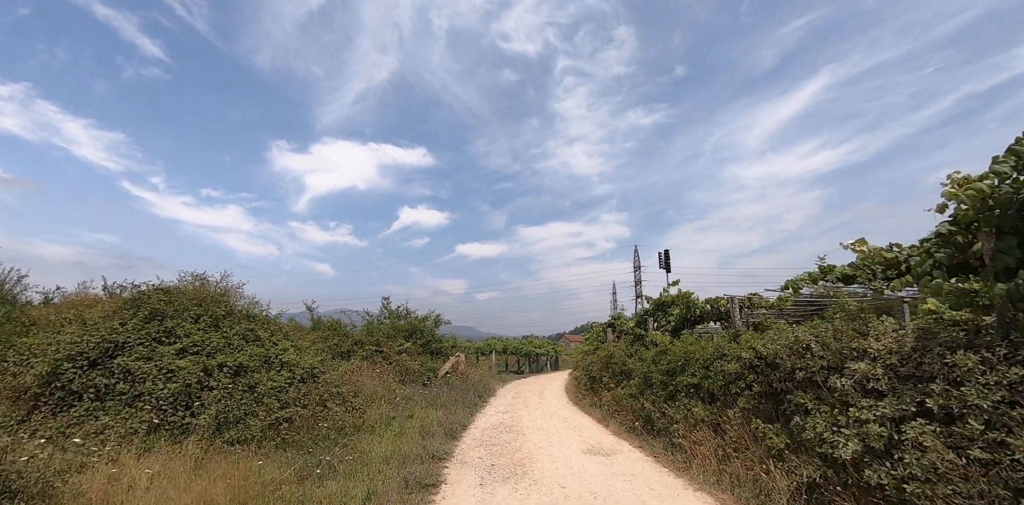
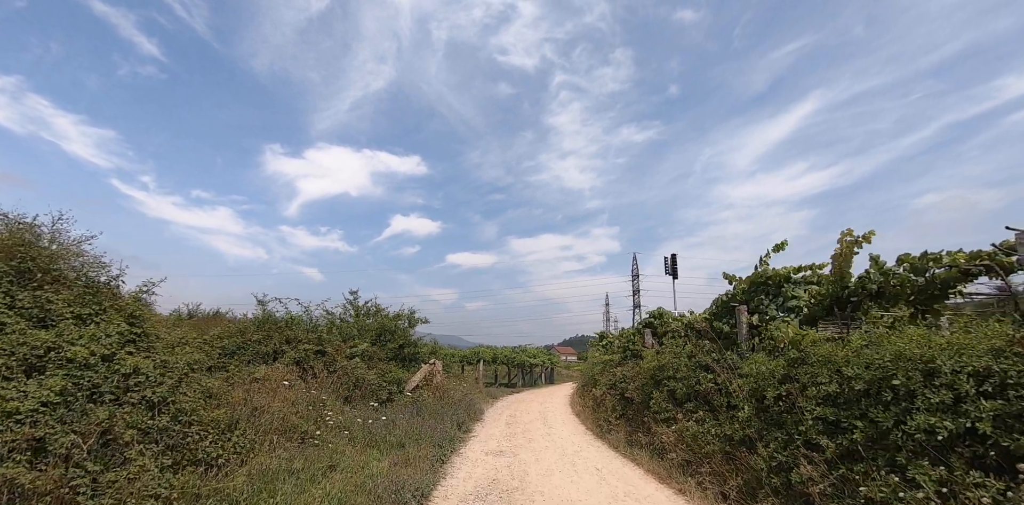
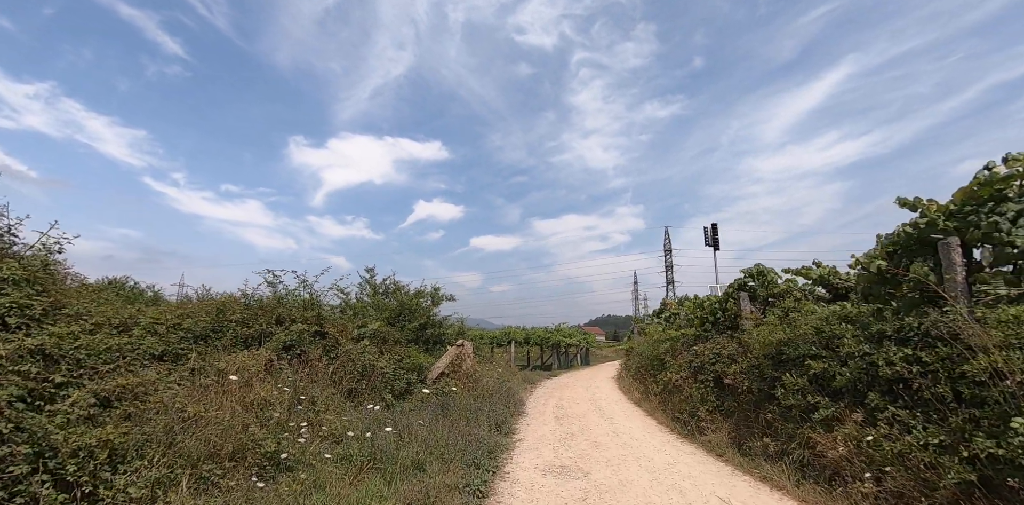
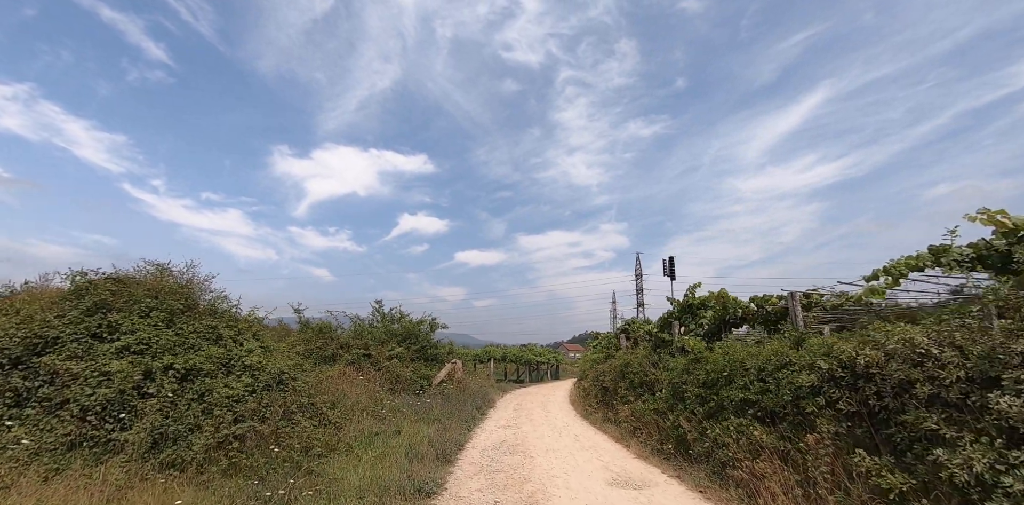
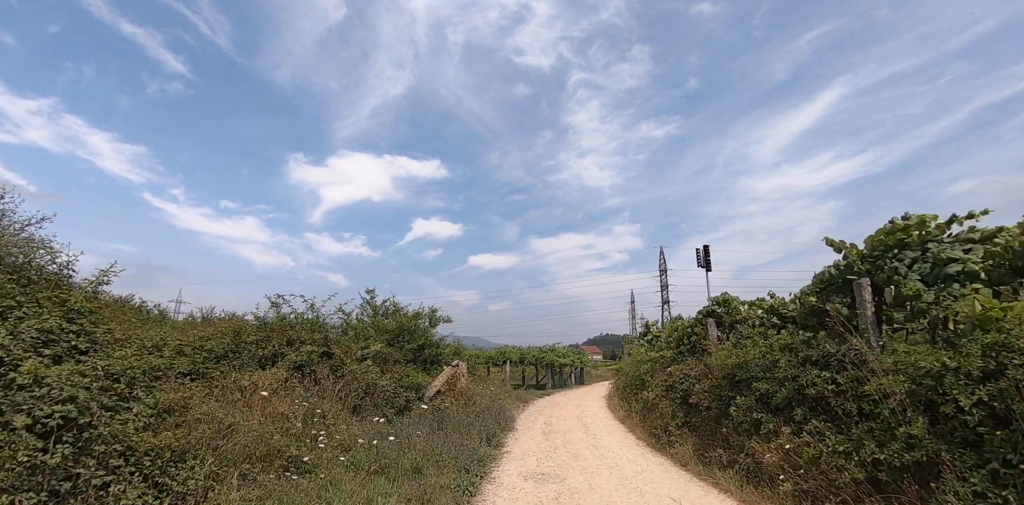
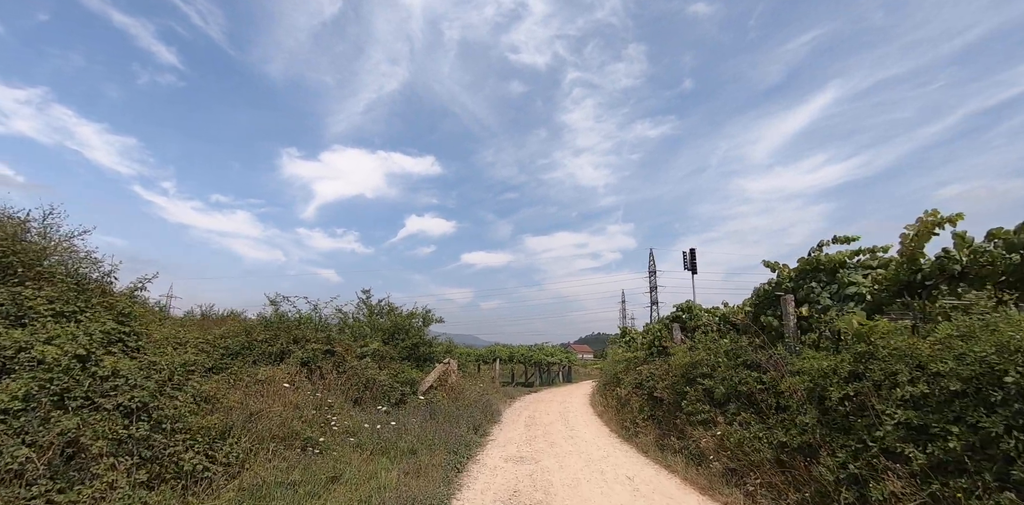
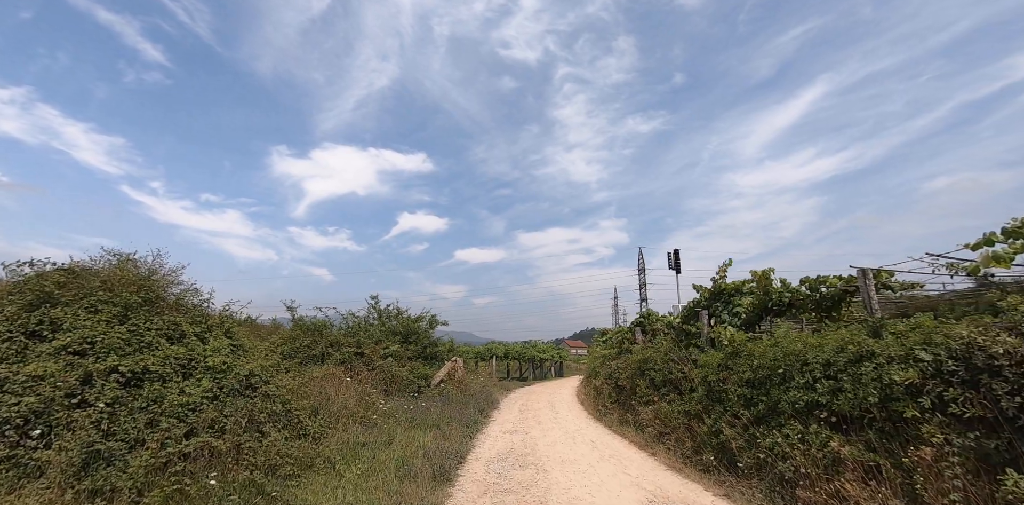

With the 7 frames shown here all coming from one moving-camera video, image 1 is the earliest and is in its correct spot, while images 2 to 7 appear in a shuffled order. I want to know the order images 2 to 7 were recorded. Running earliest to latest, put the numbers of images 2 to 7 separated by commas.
4, 7, 2, 6, 5, 3
